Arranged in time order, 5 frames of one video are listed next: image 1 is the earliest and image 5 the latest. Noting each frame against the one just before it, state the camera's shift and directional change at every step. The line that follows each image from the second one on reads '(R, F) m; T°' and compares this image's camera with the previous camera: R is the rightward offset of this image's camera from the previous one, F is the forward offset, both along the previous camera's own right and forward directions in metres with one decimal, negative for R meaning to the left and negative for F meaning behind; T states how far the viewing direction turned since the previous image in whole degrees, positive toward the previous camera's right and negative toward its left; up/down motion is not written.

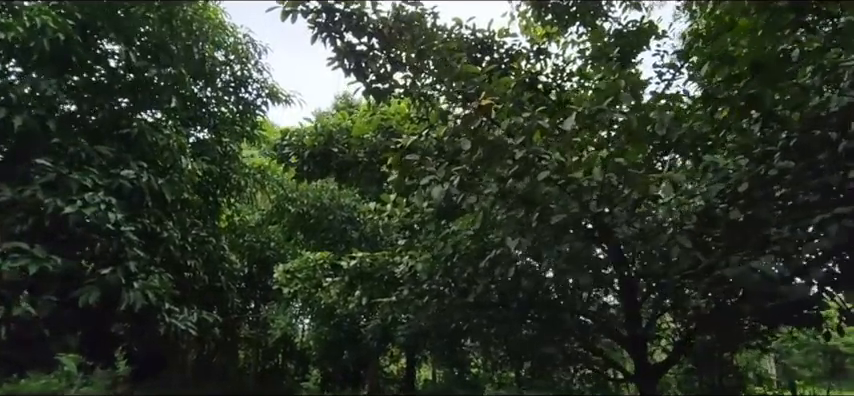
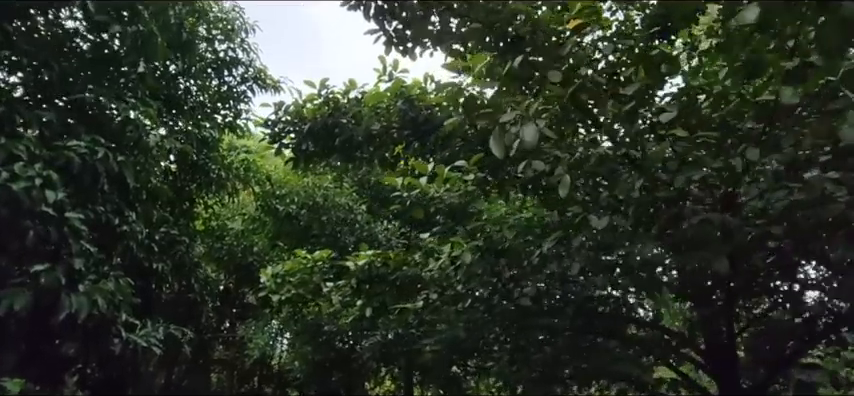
(-0.5, +1.0) m; +2°
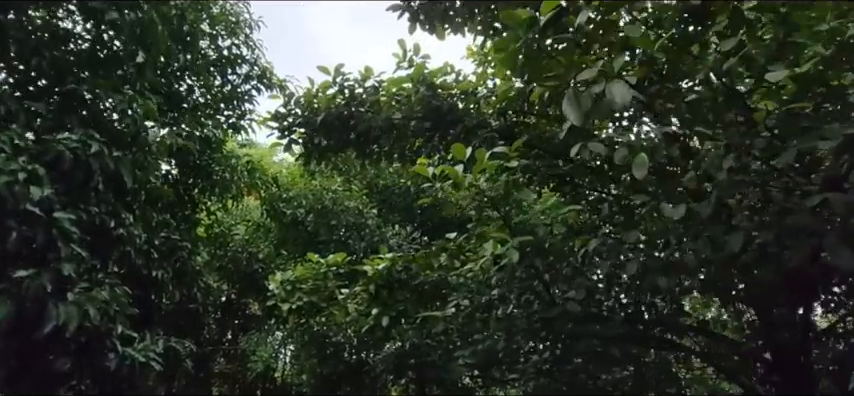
(-0.2, +0.4) m; 0°
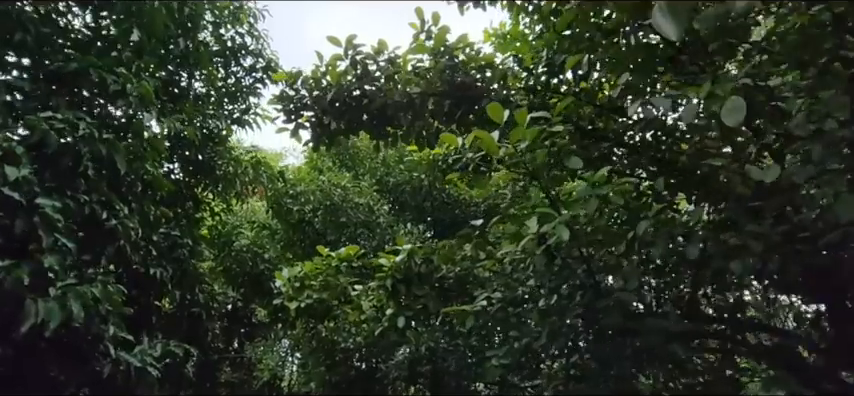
(-0.1, +0.4) m; -1°
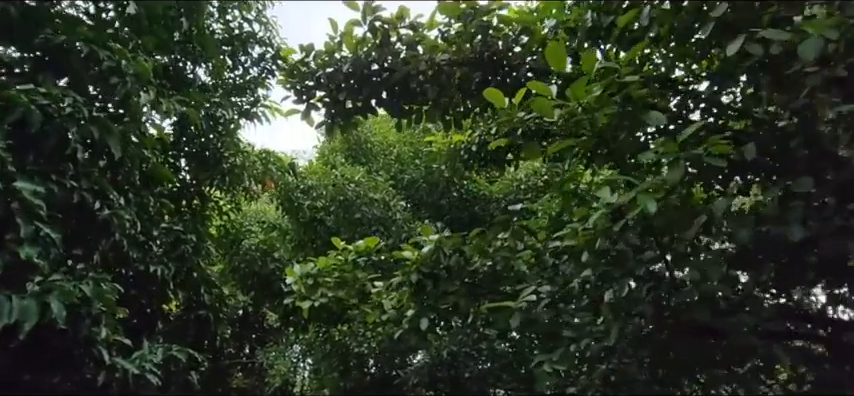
(-0.1, +0.4) m; -1°
